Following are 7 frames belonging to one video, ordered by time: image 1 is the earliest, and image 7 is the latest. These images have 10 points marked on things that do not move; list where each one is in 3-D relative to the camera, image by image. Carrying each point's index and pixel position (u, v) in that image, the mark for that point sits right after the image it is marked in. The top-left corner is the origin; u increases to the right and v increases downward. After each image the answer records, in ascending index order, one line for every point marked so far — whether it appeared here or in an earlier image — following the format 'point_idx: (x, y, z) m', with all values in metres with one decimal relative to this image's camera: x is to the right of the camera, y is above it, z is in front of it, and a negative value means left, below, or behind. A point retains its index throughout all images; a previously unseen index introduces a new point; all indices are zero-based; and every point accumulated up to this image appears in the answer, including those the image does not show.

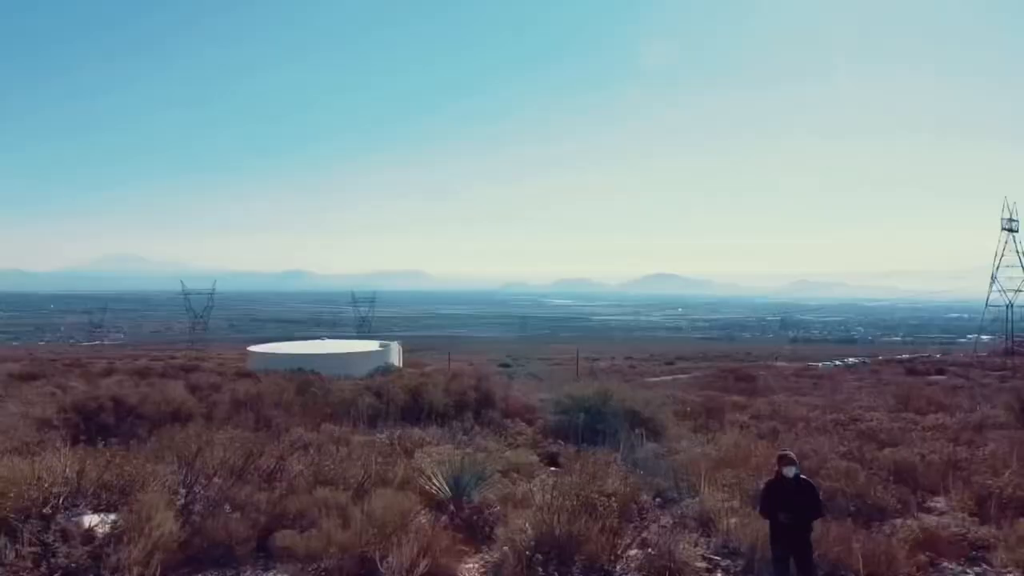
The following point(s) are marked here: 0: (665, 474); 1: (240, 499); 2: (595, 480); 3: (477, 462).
0: (+2.6, -3.2, +12.4) m
1: (-3.3, -2.6, +8.9) m
2: (+1.1, -2.7, +10.2) m
3: (-0.5, -2.7, +11.3) m
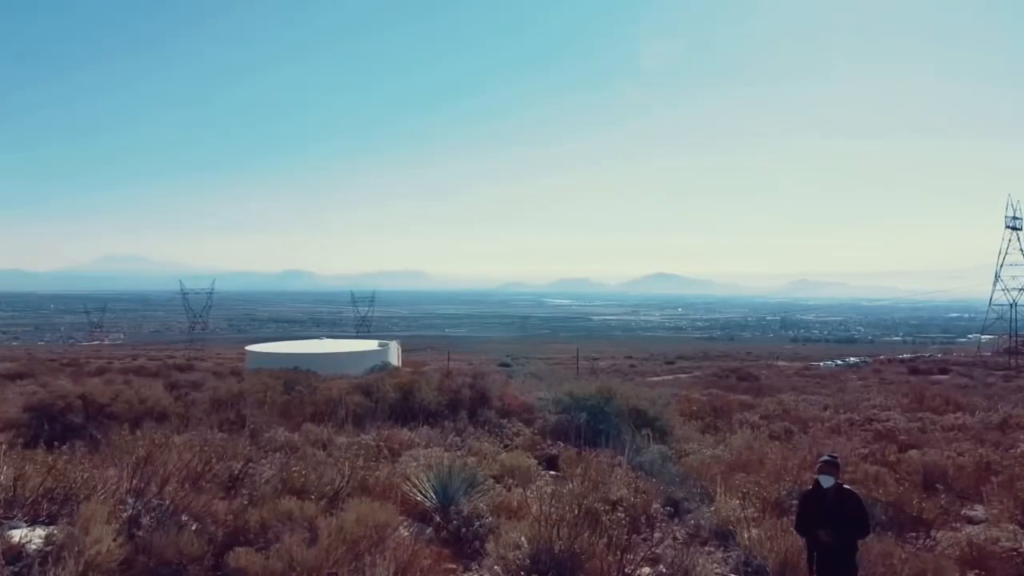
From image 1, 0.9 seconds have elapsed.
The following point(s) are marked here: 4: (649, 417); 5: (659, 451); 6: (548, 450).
0: (+2.5, -3.0, +11.3) m
1: (-3.4, -2.4, +7.8) m
2: (+1.0, -2.5, +9.1) m
3: (-0.6, -2.5, +10.2) m
4: (+3.2, -3.0, +16.7) m
5: (+2.7, -3.0, +13.2) m
6: (+0.7, -3.2, +14.1) m
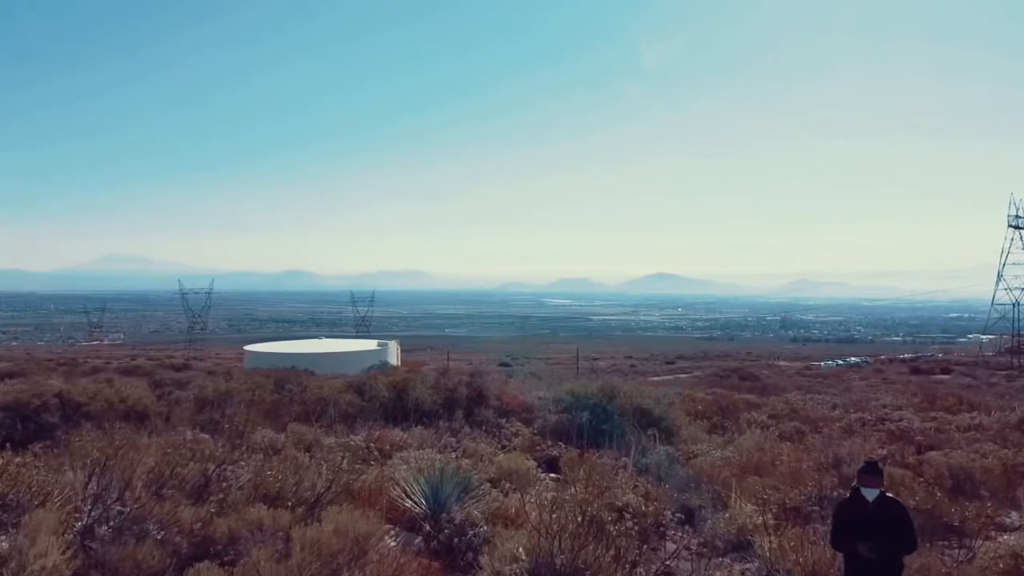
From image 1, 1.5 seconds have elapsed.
0: (+2.5, -2.9, +10.5) m
1: (-3.4, -2.2, +7.1) m
2: (+1.0, -2.4, +8.3) m
3: (-0.7, -2.4, +9.4) m
4: (+3.2, -2.9, +16.0) m
5: (+2.7, -2.9, +12.5) m
6: (+0.7, -3.0, +13.4) m
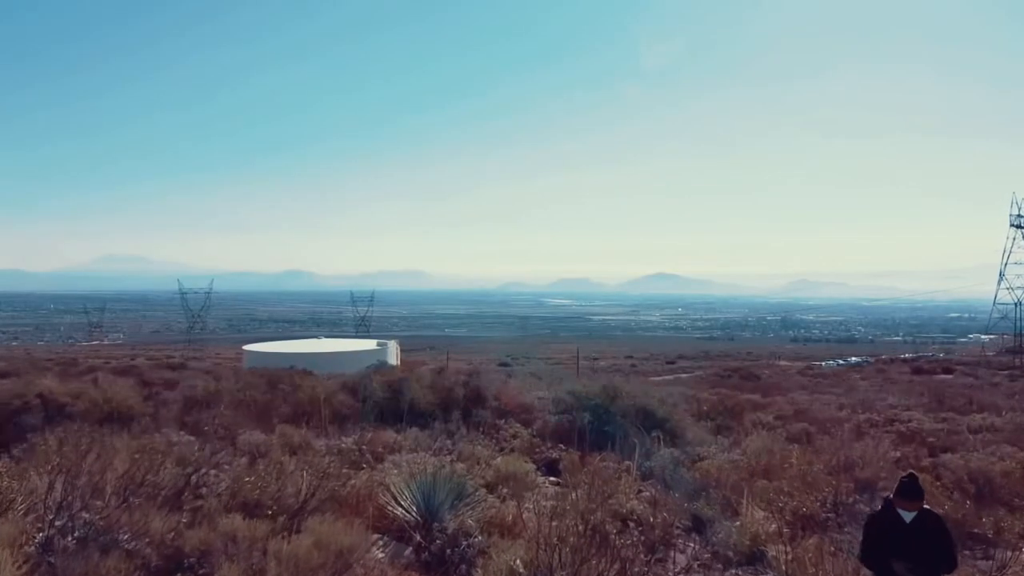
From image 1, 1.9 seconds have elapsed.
0: (+2.4, -2.8, +10.0) m
1: (-3.5, -2.2, +6.5) m
2: (+1.0, -2.3, +7.8) m
3: (-0.7, -2.3, +8.9) m
4: (+3.1, -2.8, +15.4) m
5: (+2.6, -2.8, +11.9) m
6: (+0.6, -3.0, +12.8) m
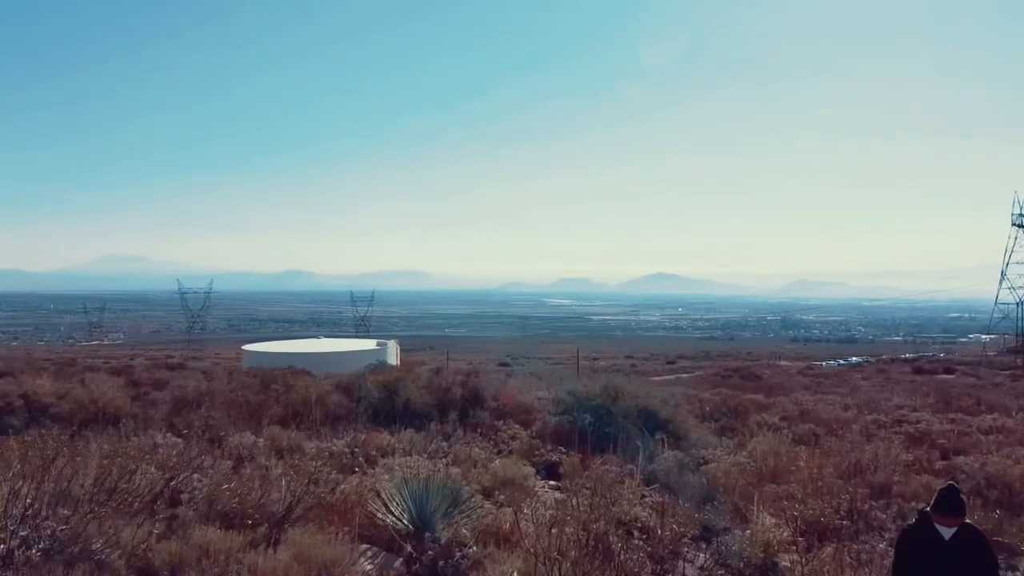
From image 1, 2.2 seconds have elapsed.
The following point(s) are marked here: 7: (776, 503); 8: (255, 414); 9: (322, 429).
0: (+2.4, -2.7, +9.6) m
1: (-3.5, -2.1, +6.1) m
2: (+0.9, -2.3, +7.4) m
3: (-0.7, -2.2, +8.5) m
4: (+3.1, -2.7, +15.0) m
5: (+2.6, -2.7, +11.5) m
6: (+0.6, -2.9, +12.4) m
7: (+3.4, -2.7, +9.3) m
8: (-5.2, -2.6, +14.7) m
9: (-3.6, -2.6, +13.5) m
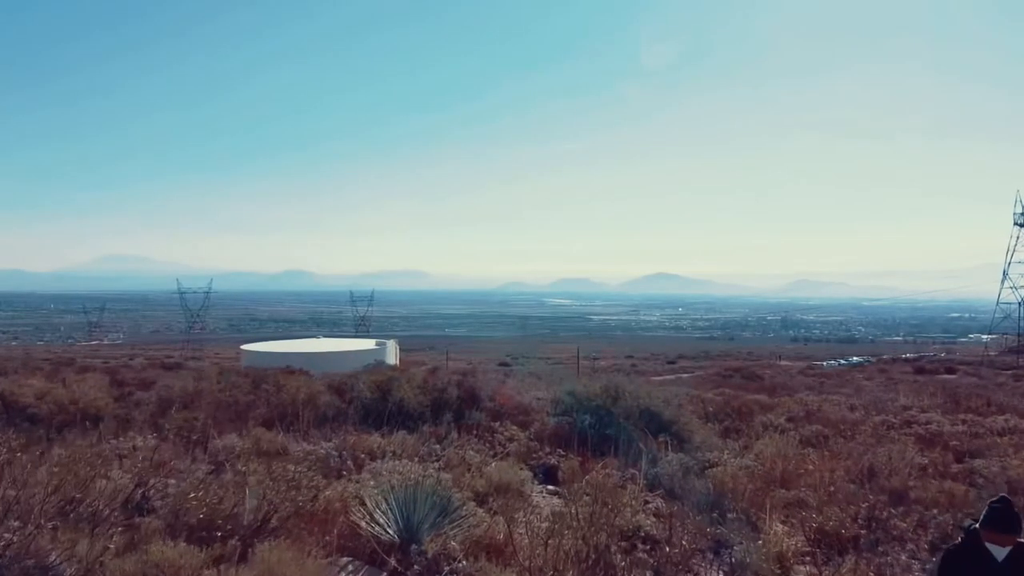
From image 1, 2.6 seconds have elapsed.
0: (+2.4, -2.7, +9.0) m
1: (-3.5, -2.0, +5.5) m
2: (+0.9, -2.2, +6.8) m
3: (-0.8, -2.2, +7.9) m
4: (+3.0, -2.7, +14.5) m
5: (+2.5, -2.7, +11.0) m
6: (+0.6, -2.8, +11.9) m
7: (+3.3, -2.7, +8.7) m
8: (-5.3, -2.5, +14.2) m
9: (-3.6, -2.6, +13.0) m
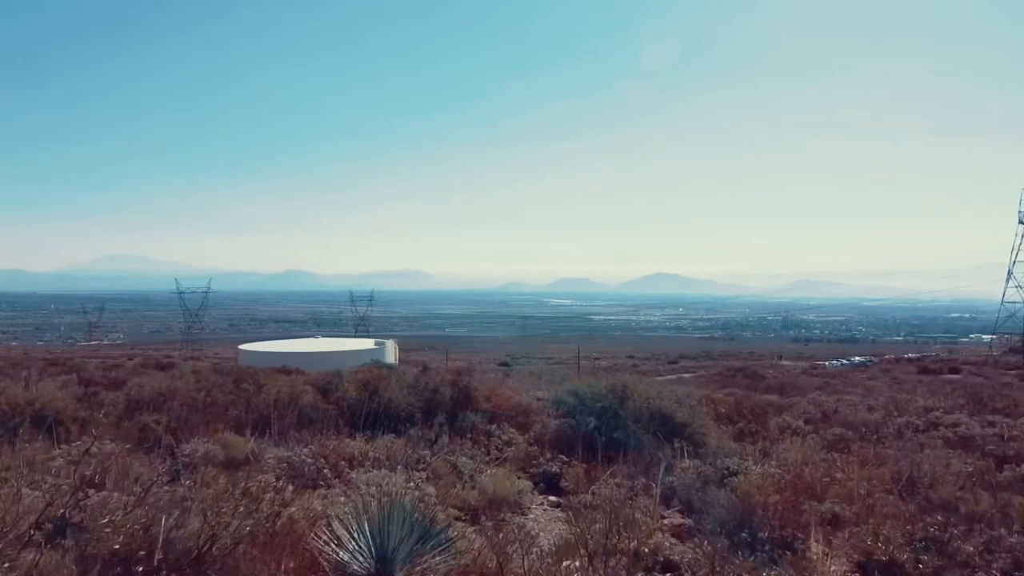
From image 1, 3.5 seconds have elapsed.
0: (+2.3, -2.5, +7.8) m
1: (-3.6, -1.9, +4.4) m
2: (+0.8, -2.0, +5.6) m
3: (-0.8, -2.0, +6.7) m
4: (+3.0, -2.5, +13.3) m
5: (+2.5, -2.5, +9.8) m
6: (+0.5, -2.7, +10.7) m
7: (+3.3, -2.5, +7.5) m
8: (-5.3, -2.3, +13.0) m
9: (-3.7, -2.4, +11.8) m
